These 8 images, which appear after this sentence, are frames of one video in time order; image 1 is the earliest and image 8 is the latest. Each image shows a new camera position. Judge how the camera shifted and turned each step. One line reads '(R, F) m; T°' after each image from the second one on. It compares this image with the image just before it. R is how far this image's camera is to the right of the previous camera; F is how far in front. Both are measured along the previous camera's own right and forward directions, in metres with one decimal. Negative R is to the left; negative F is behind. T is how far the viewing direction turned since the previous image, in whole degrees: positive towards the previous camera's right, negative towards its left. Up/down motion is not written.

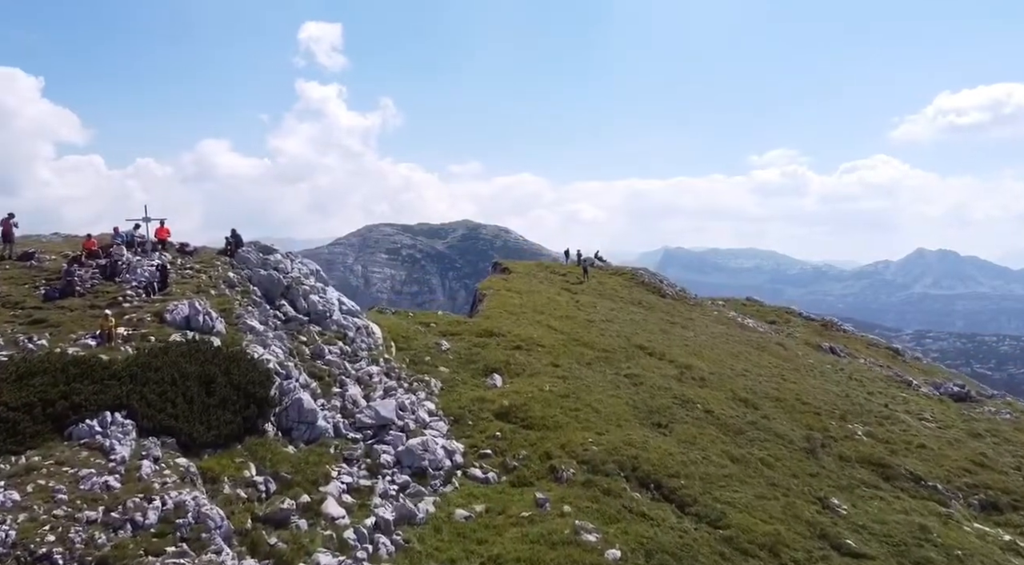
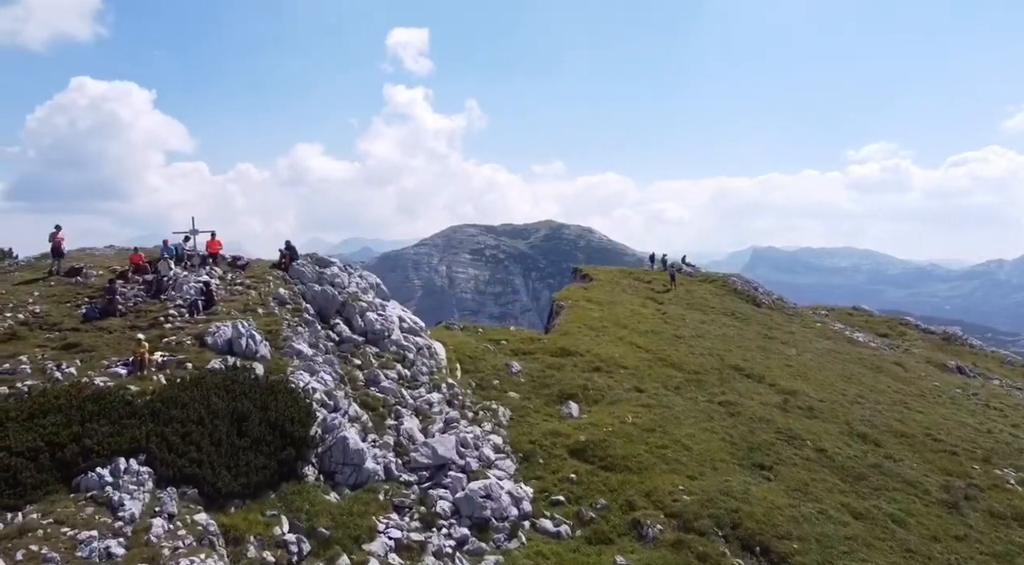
(+0.4, +5.7) m; -6°
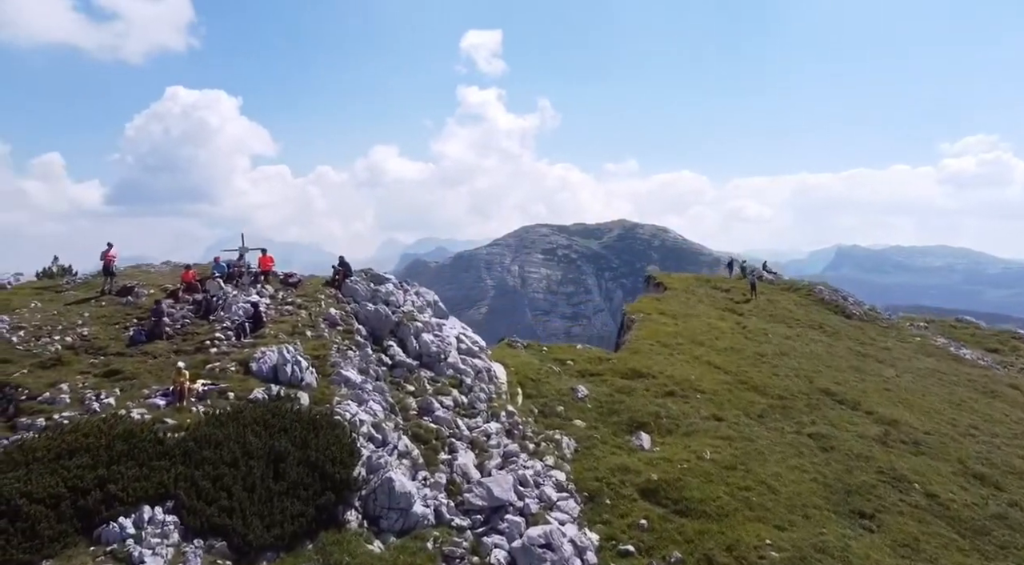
(+0.5, +3.5) m; -5°
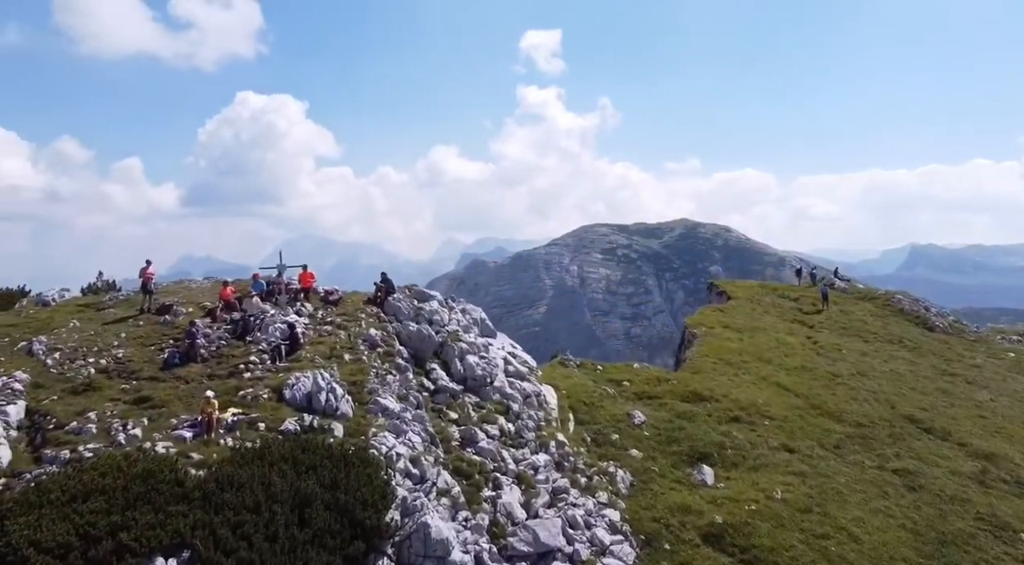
(+0.5, +2.9) m; -4°
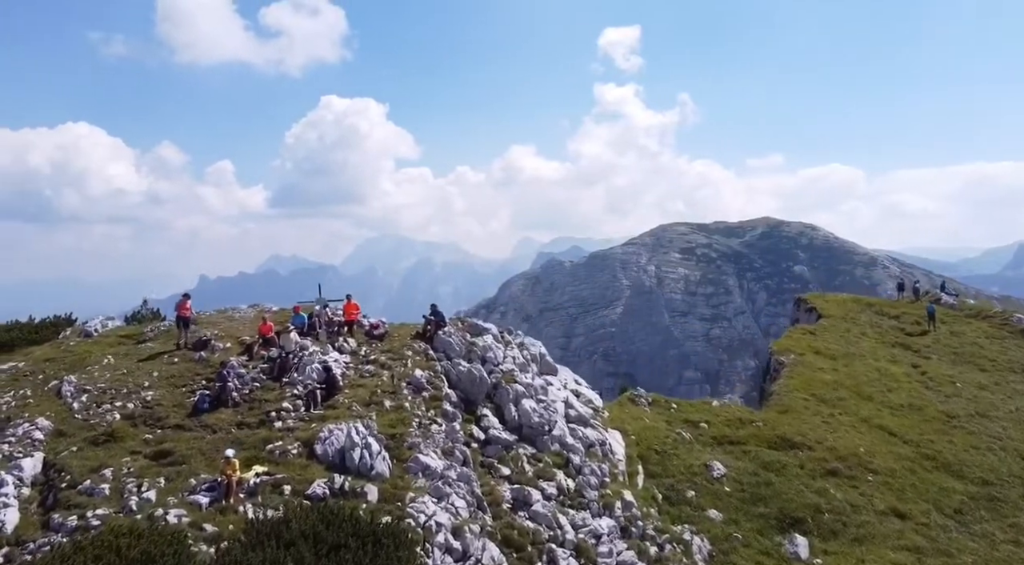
(+0.8, +4.6) m; -5°
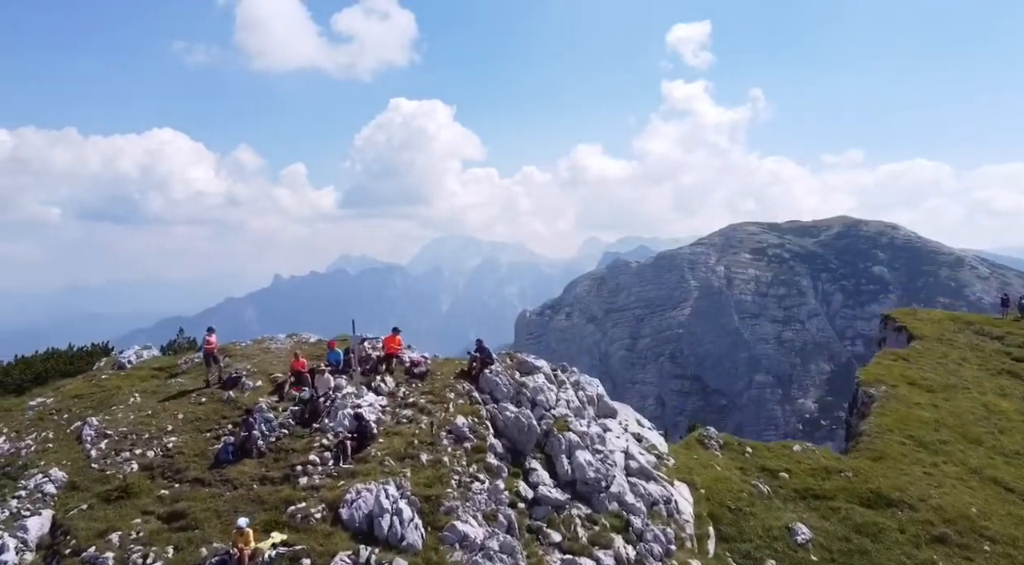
(+0.6, +4.1) m; -5°
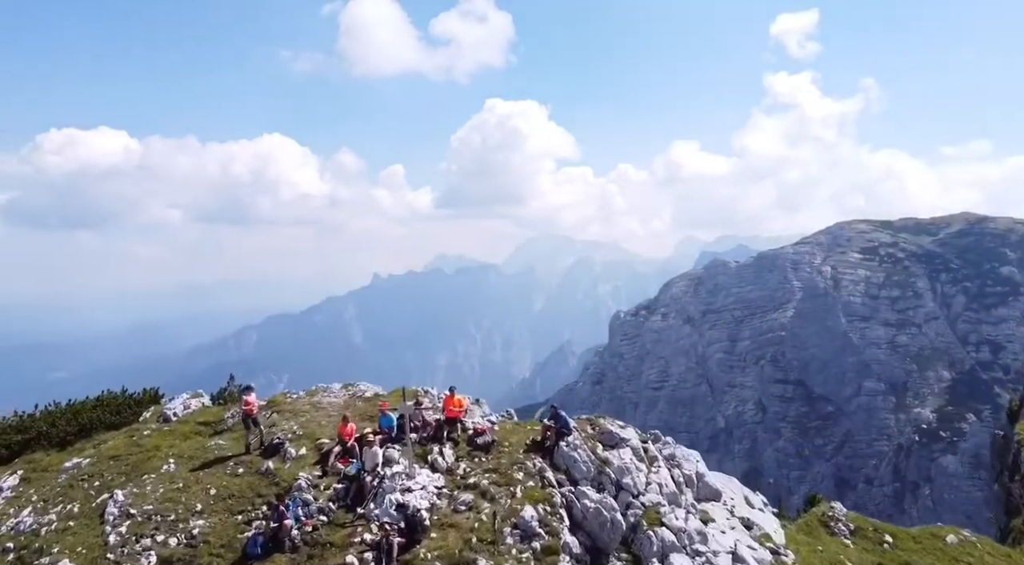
(+0.6, +6.1) m; -7°
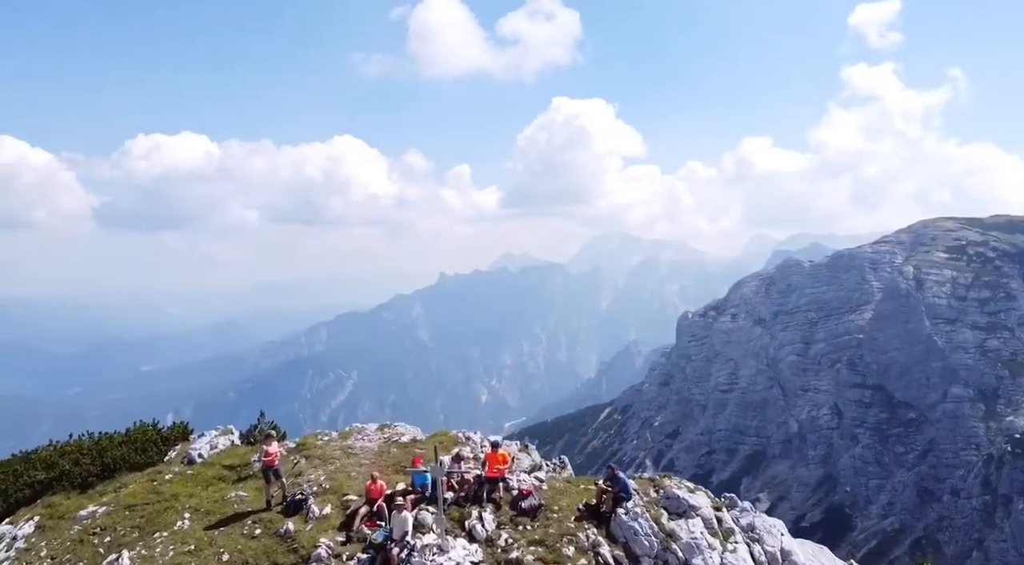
(+0.6, +4.5) m; -5°
